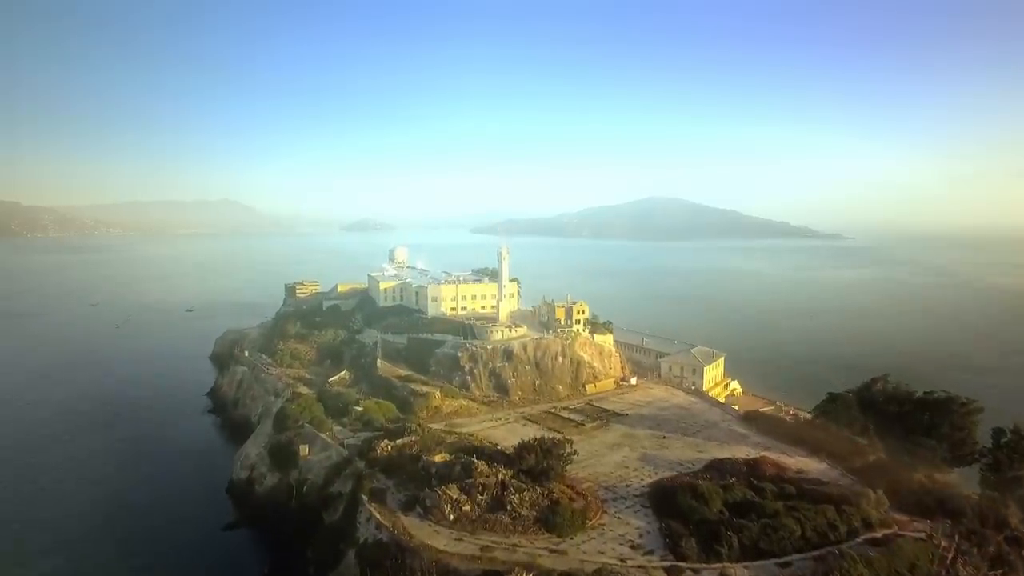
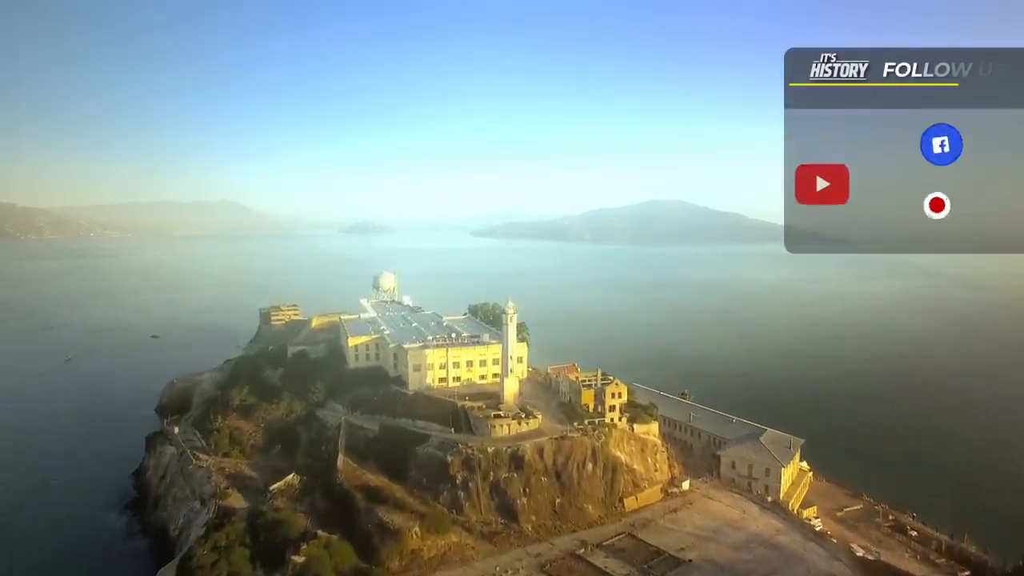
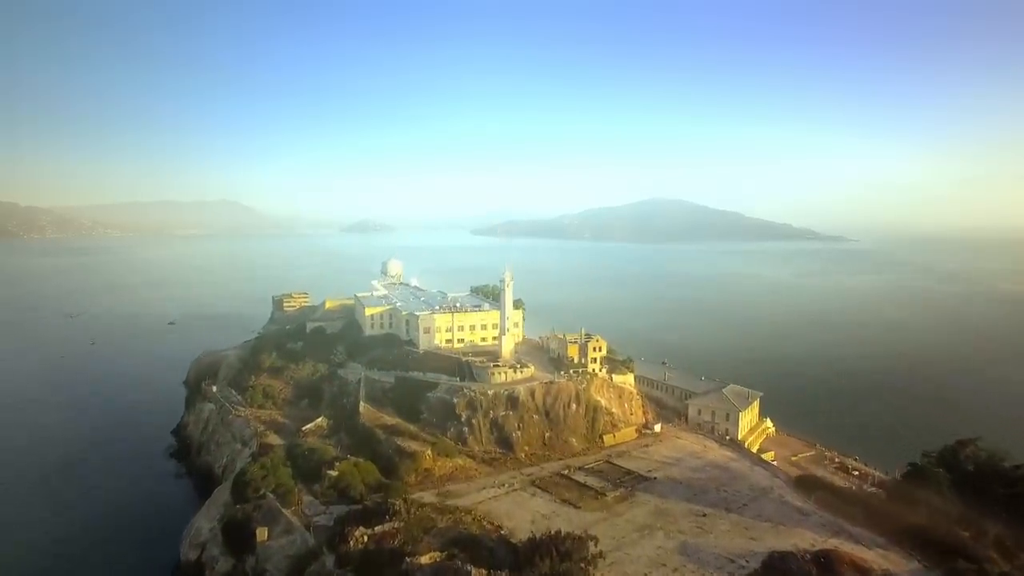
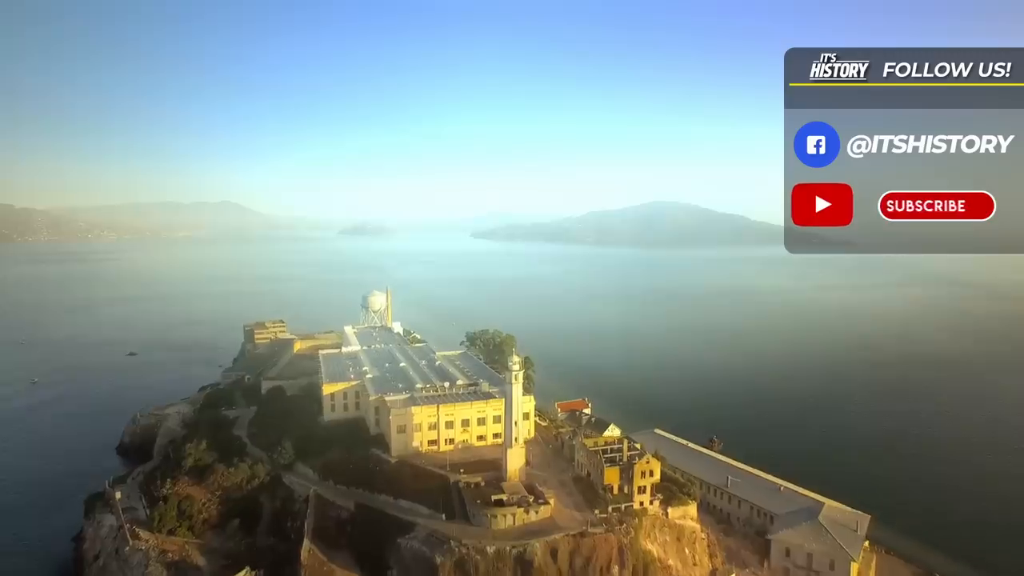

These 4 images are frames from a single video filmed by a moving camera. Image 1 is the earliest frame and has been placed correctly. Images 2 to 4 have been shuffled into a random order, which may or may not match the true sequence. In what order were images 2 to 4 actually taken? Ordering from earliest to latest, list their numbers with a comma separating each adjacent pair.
3, 2, 4
